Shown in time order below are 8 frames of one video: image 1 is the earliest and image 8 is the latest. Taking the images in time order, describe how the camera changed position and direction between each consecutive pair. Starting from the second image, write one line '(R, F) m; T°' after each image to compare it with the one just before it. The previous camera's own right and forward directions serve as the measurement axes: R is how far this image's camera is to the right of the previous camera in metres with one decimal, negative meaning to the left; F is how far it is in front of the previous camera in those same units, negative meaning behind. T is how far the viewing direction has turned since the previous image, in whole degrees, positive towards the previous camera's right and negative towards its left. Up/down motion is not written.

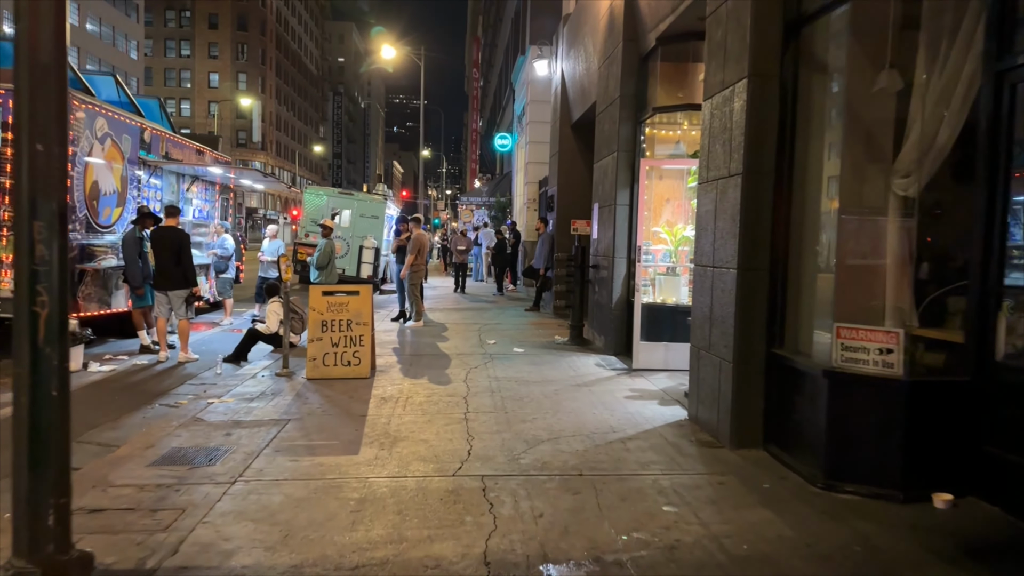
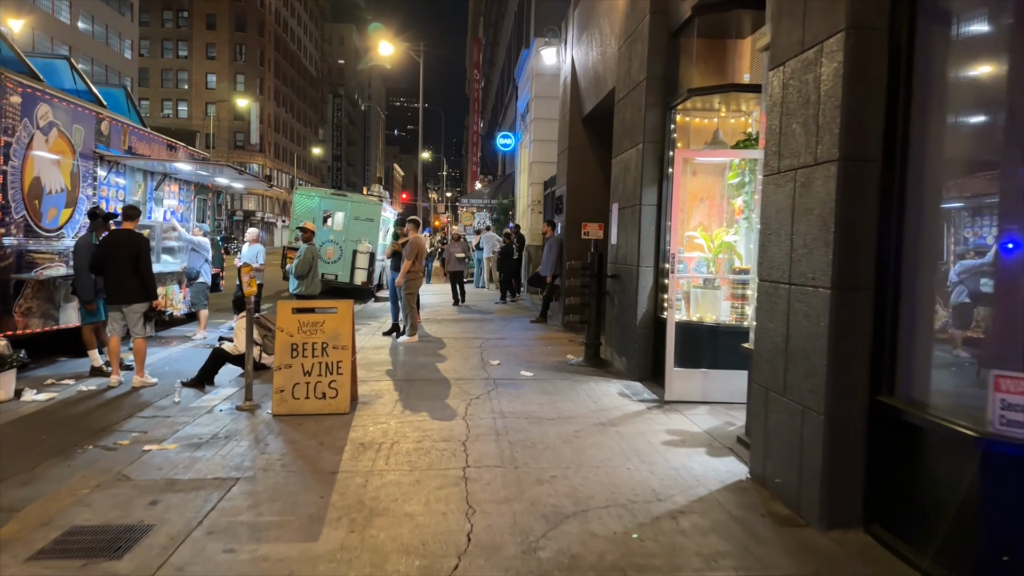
(-0.1, +1.3) m; 0°
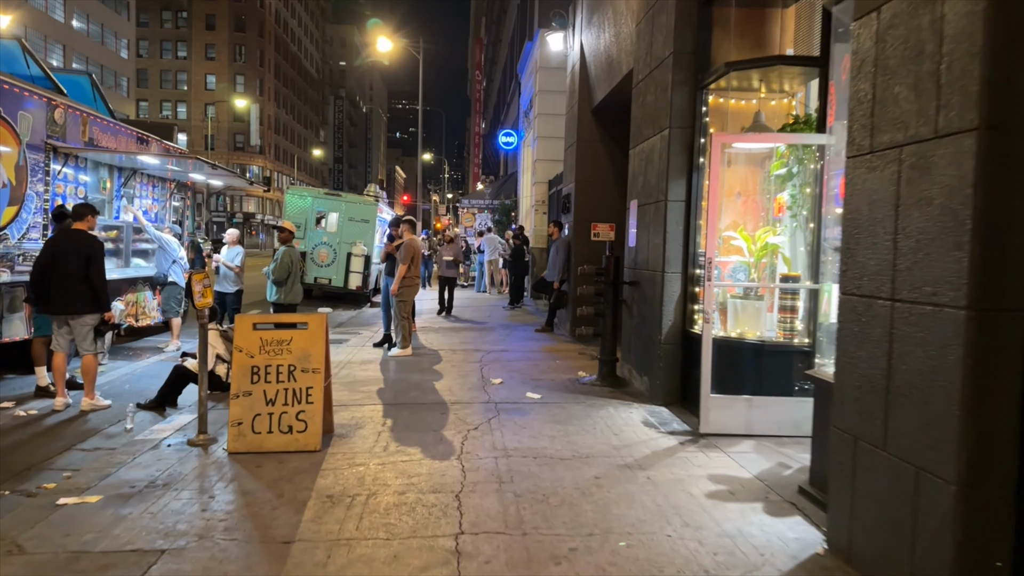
(0.0, +1.1) m; 0°
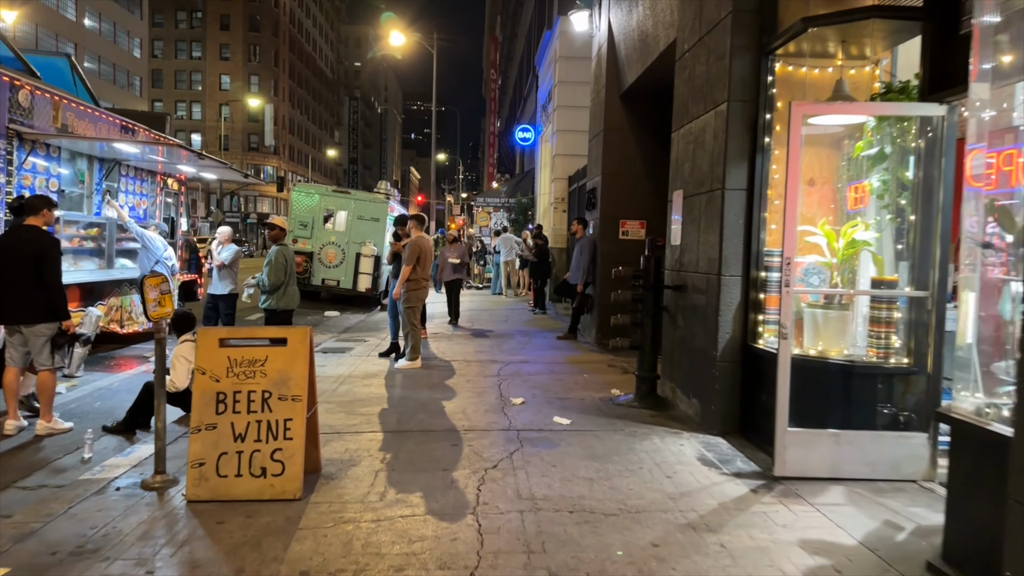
(-0.1, +1.0) m; -1°
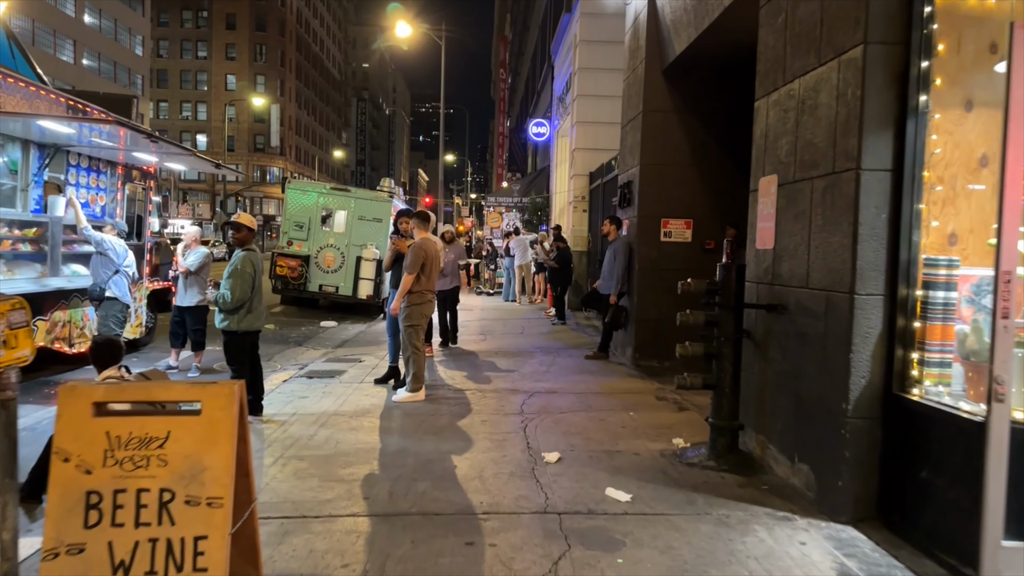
(-0.2, +1.6) m; -1°
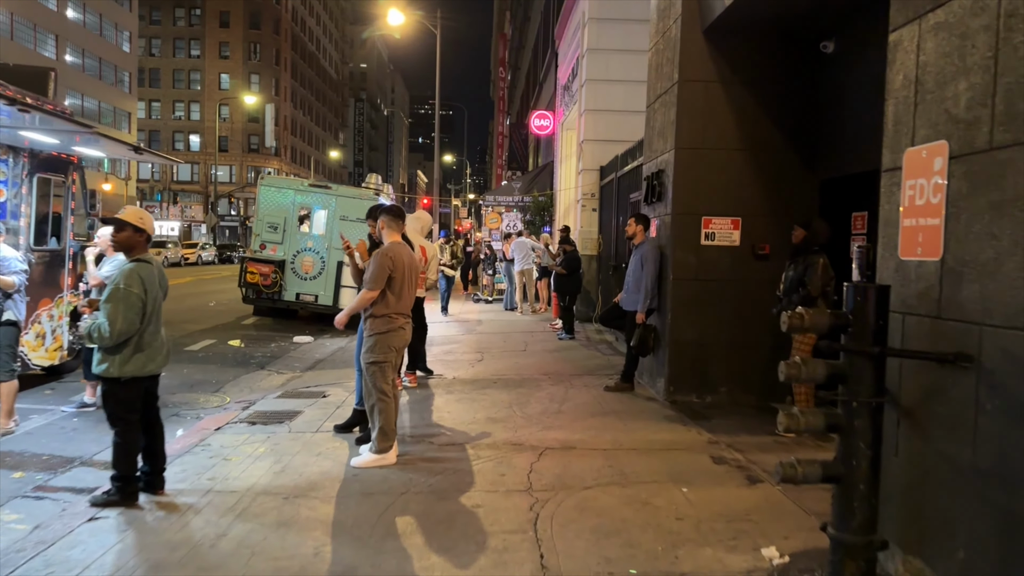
(0.0, +1.8) m; 0°
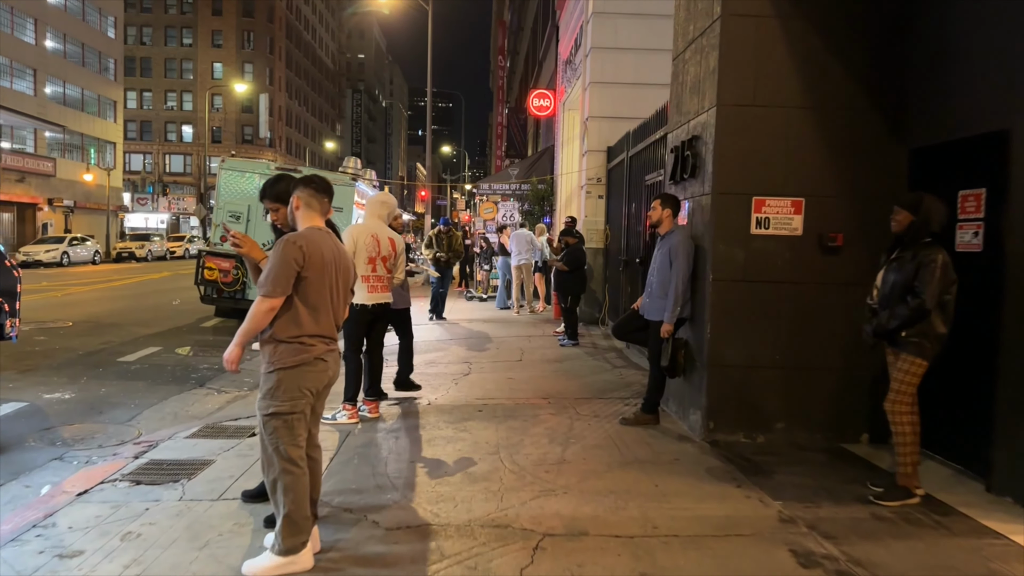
(+0.1, +1.7) m; 0°
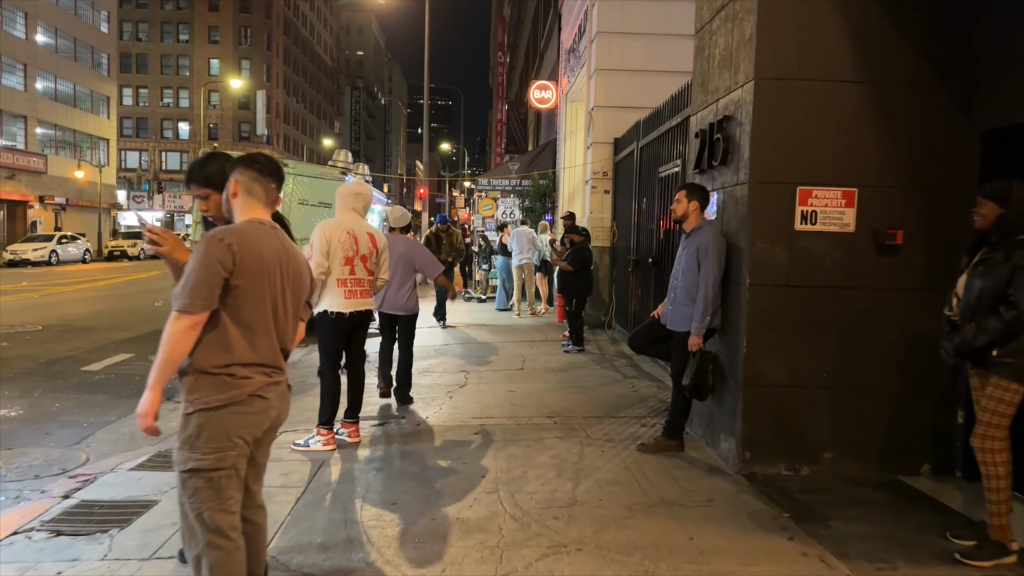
(0.0, +0.8) m; 0°
